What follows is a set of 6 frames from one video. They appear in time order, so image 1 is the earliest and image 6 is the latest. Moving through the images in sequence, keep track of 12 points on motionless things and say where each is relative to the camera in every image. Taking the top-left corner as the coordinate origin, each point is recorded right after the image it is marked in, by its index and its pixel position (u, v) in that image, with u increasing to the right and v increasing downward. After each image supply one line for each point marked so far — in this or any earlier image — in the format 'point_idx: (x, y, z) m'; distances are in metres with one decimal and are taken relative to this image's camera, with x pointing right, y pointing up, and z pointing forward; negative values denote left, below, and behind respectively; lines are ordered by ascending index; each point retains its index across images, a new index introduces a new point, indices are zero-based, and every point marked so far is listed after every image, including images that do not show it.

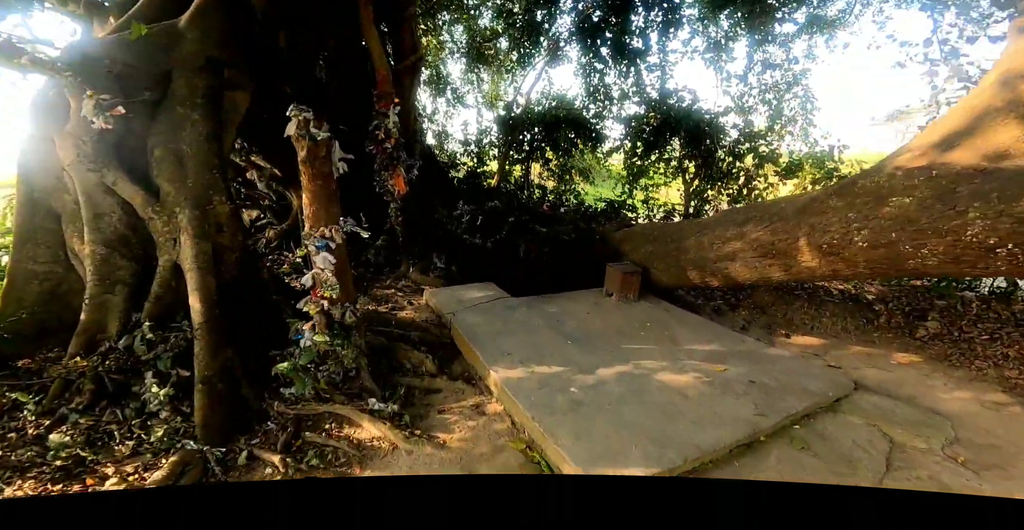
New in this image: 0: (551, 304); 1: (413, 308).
0: (+0.4, -0.4, +4.6) m
1: (-1.0, -0.5, +4.7) m
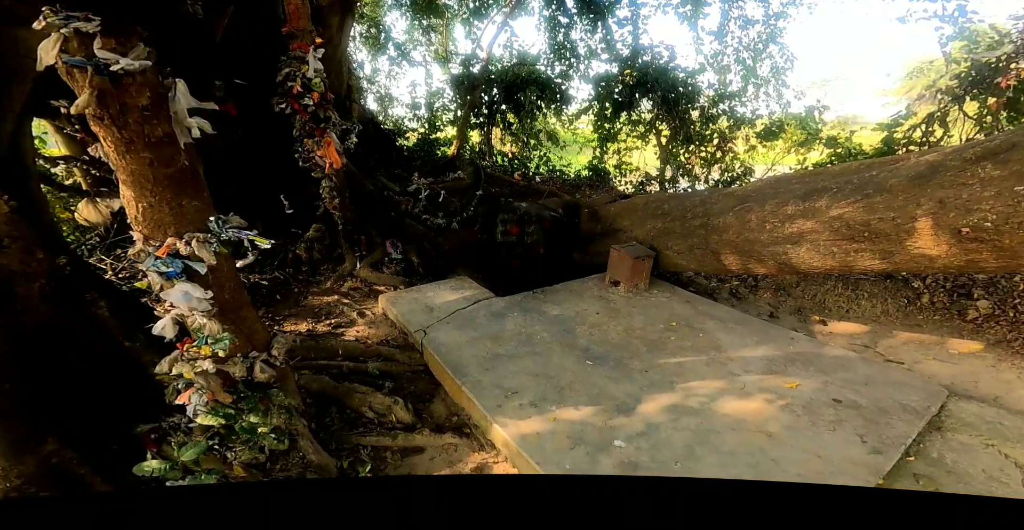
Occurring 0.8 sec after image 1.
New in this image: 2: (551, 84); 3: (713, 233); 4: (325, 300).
0: (+0.3, -0.3, +3.6) m
1: (-1.2, -0.5, +3.5) m
2: (+0.7, +3.4, +8.4) m
3: (+1.6, +0.2, +3.3) m
4: (-1.5, -0.2, +3.6) m
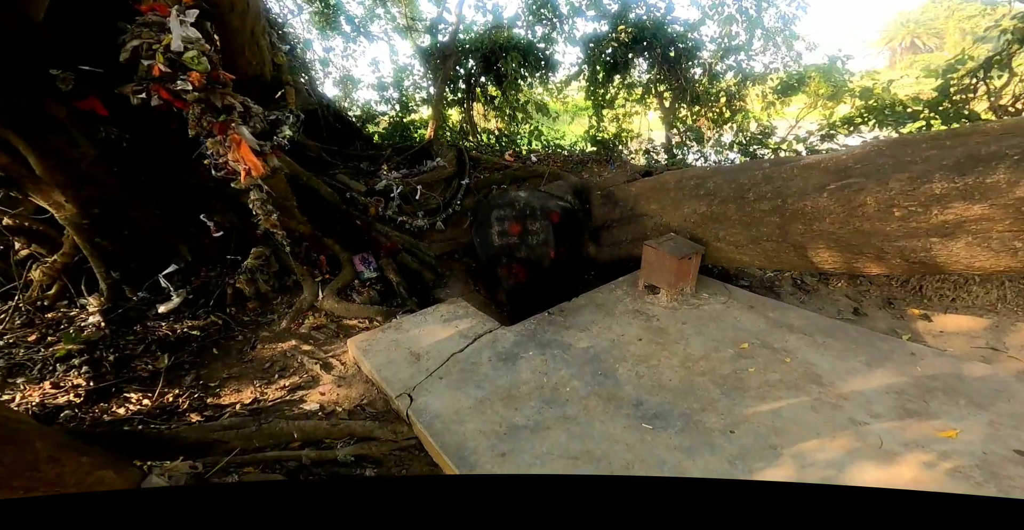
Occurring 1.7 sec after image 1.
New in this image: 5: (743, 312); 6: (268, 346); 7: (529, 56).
0: (+0.4, -0.4, +2.7) m
1: (-1.1, -0.7, +2.6) m
2: (+0.4, +3.6, +7.3) m
3: (+1.6, +0.2, +2.4) m
4: (-1.5, -0.5, +2.7) m
5: (+1.5, -0.3, +2.9) m
6: (-1.5, -0.5, +2.7) m
7: (+0.3, +3.5, +7.3) m
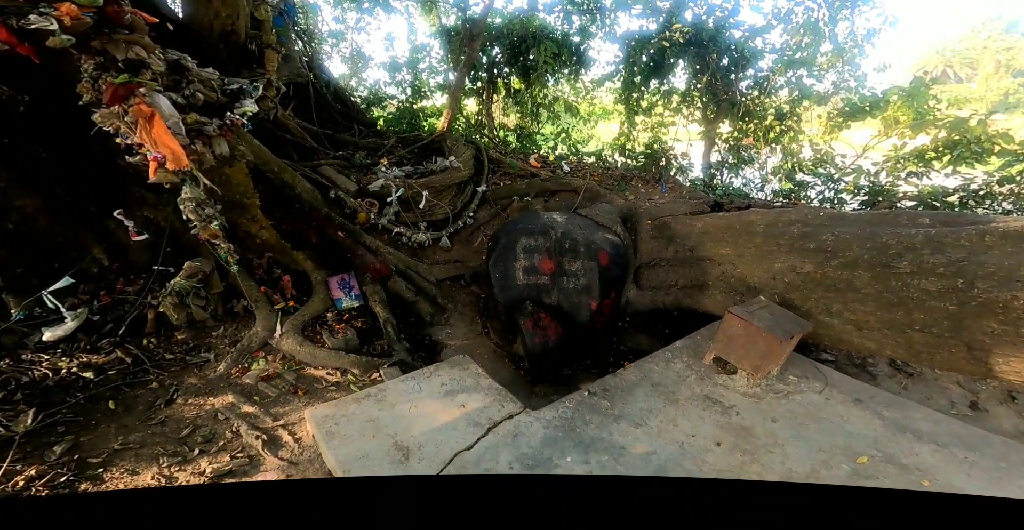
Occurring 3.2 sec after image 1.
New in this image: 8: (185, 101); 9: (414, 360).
0: (+0.5, -0.7, +1.9) m
1: (-1.0, -0.8, +1.8) m
2: (+0.8, +3.3, +6.5) m
3: (+1.8, -0.2, +1.6) m
4: (-1.4, -0.6, +1.9) m
5: (+1.6, -0.7, +2.1) m
6: (-1.4, -0.6, +1.9) m
7: (+0.8, +3.3, +6.5) m
8: (-1.6, +0.8, +2.1) m
9: (-0.6, -0.6, +2.7) m
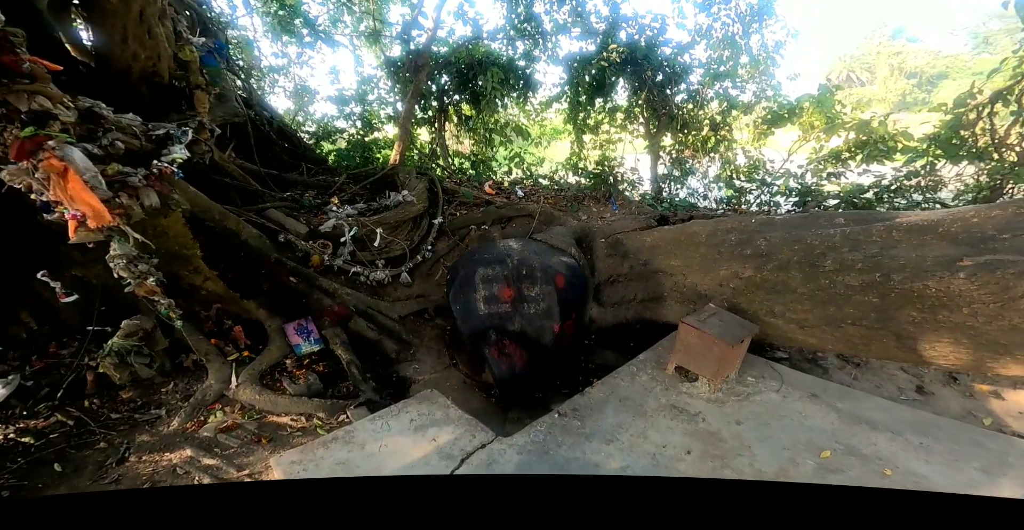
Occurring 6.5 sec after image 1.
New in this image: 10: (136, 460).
0: (+0.4, -0.8, +1.9) m
1: (-1.1, -1.0, +1.7) m
2: (0.0, +3.0, +6.7) m
3: (+1.6, -0.2, +1.8) m
4: (-1.5, -0.9, +1.8) m
5: (+1.5, -0.7, +2.2) m
6: (-1.5, -0.9, +1.8) m
7: (-0.1, +2.9, +6.8) m
8: (-1.8, +0.5, +2.0) m
9: (-0.8, -0.8, +2.6) m
10: (-1.5, -0.9, +1.8) m
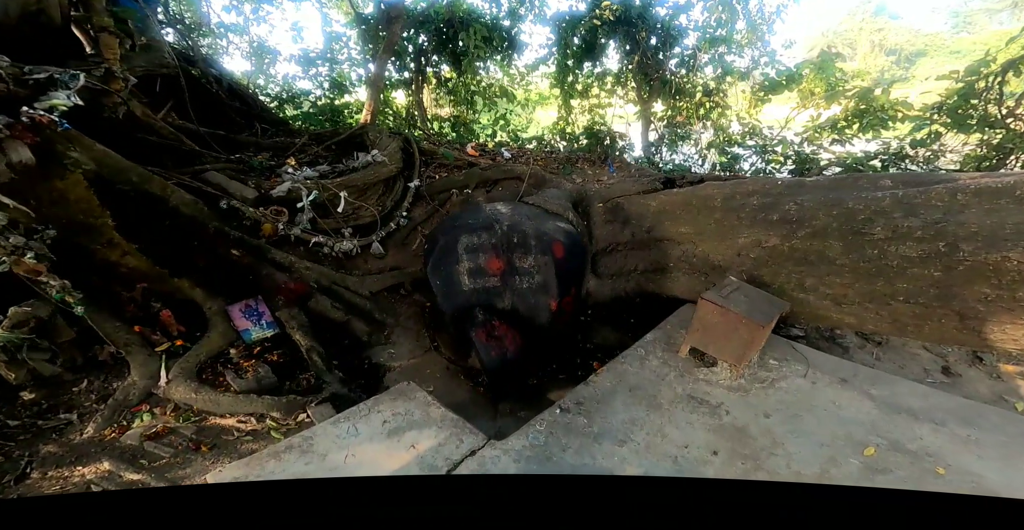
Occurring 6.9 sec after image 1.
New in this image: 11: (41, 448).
0: (+0.4, -0.7, +1.6) m
1: (-1.1, -0.9, +1.4) m
2: (-0.3, +3.4, +6.1) m
3: (+1.6, 0.0, +1.5) m
4: (-1.5, -0.8, +1.4) m
5: (+1.4, -0.6, +2.0) m
6: (-1.5, -0.8, +1.4) m
7: (-0.3, +3.4, +6.1) m
8: (-1.8, +0.6, +1.5) m
9: (-0.8, -0.6, +2.3) m
10: (-1.6, -0.8, +1.4) m
11: (-1.7, -0.7, +1.6) m
